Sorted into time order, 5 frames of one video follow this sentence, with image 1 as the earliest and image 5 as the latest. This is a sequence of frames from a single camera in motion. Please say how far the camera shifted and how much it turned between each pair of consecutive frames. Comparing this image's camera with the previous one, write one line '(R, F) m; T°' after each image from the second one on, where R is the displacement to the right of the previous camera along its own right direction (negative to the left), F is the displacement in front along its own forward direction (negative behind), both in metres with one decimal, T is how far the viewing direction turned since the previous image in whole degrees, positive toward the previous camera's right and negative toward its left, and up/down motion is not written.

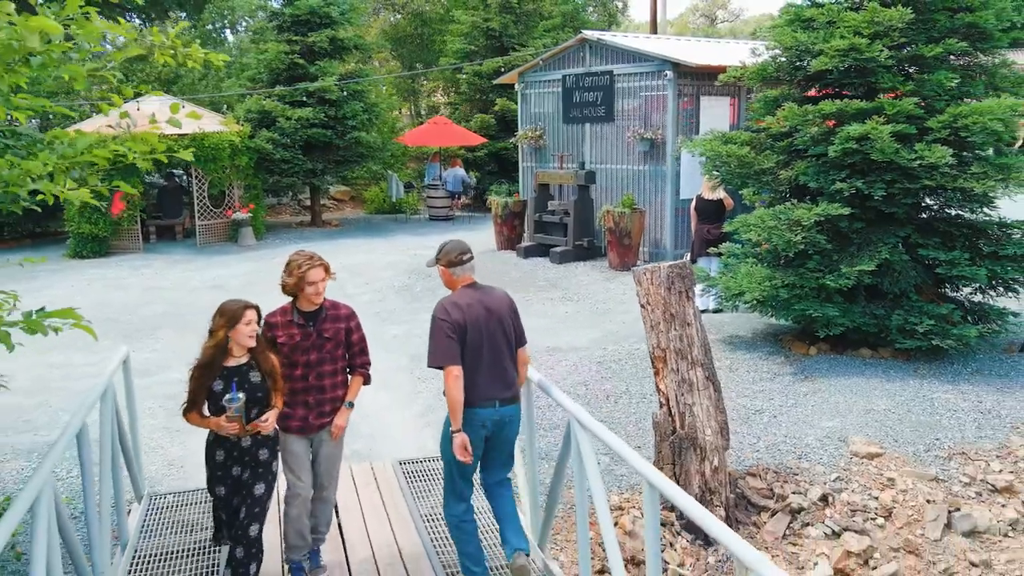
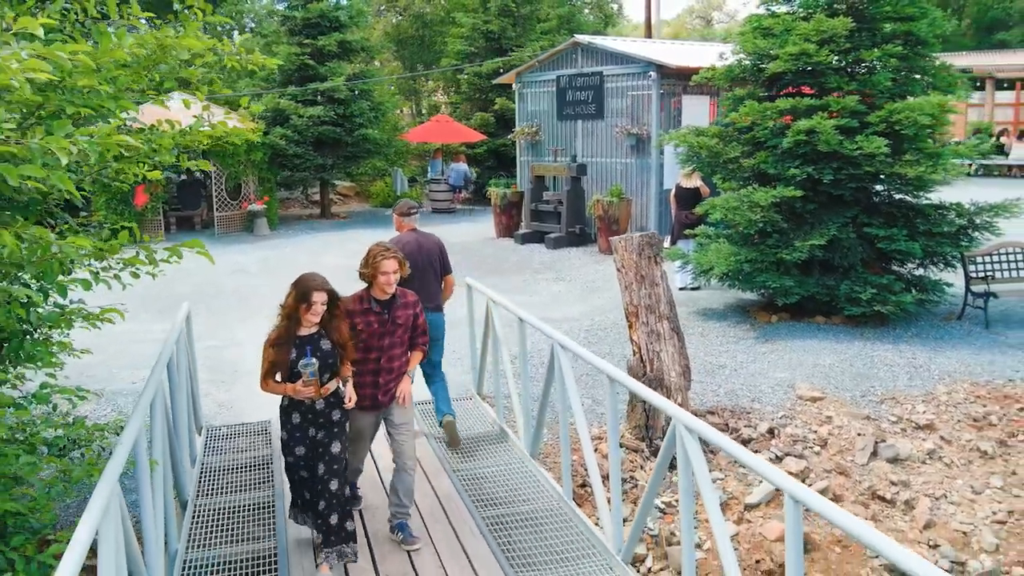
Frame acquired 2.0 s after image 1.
(0.0, -1.0) m; 0°
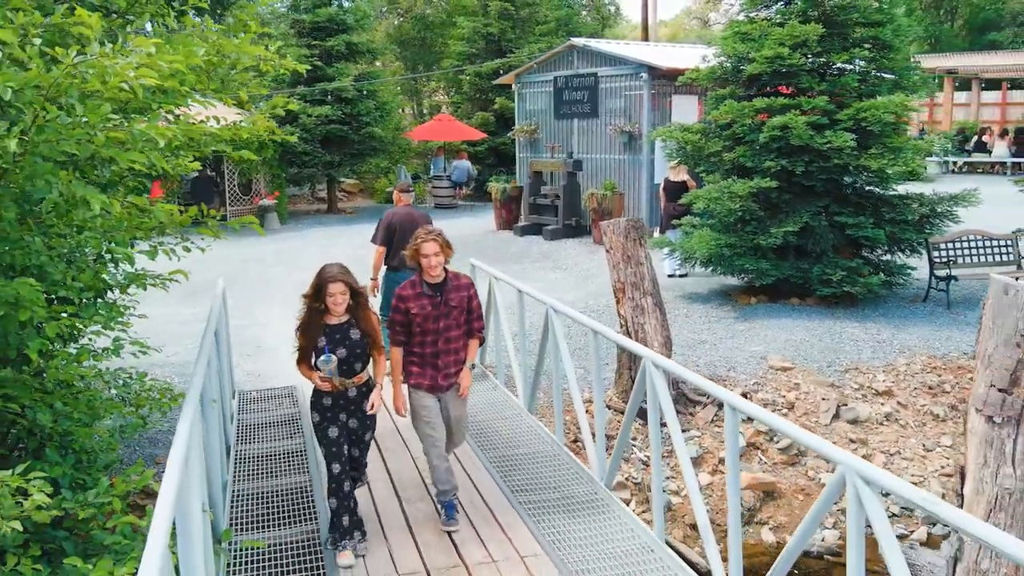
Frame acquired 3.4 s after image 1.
(0.0, -0.7) m; 0°
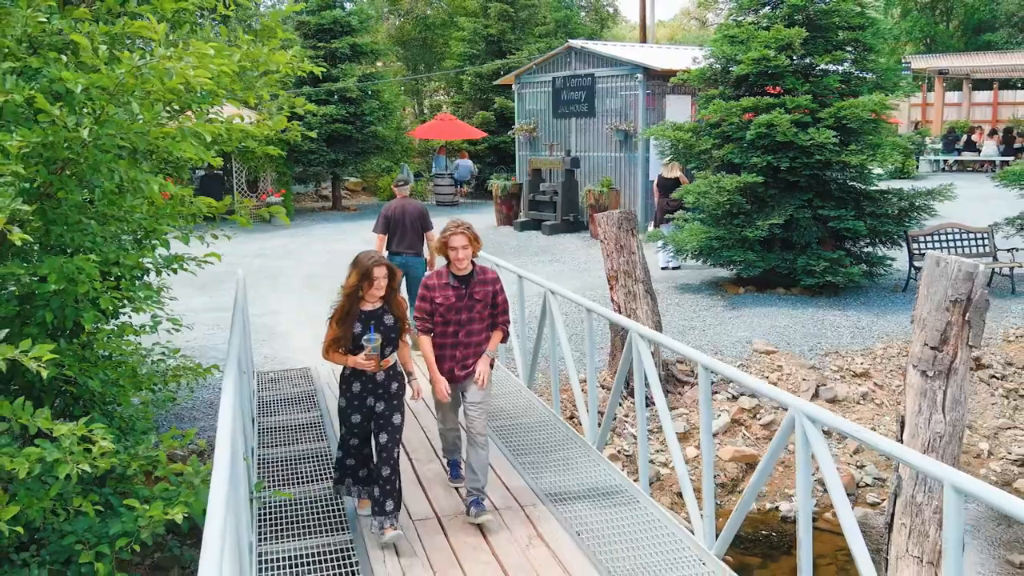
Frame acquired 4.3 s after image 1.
(0.0, -0.5) m; 0°
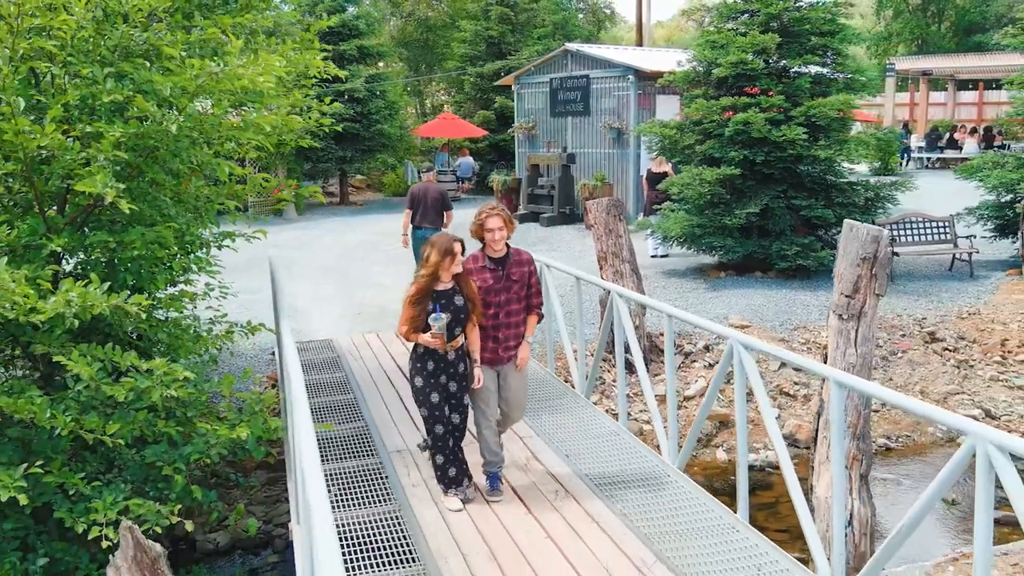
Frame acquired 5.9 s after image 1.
(0.0, -0.9) m; 0°
